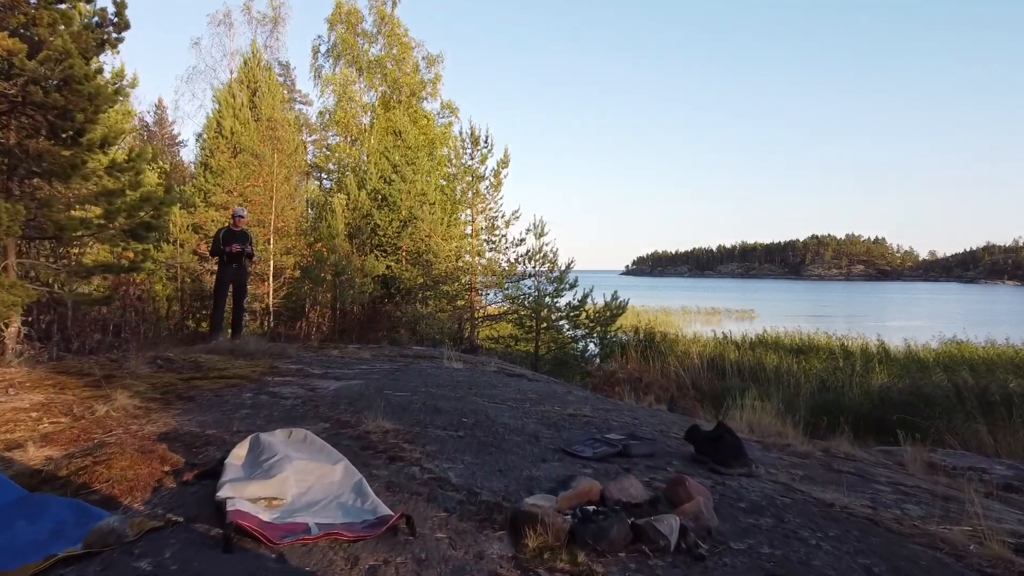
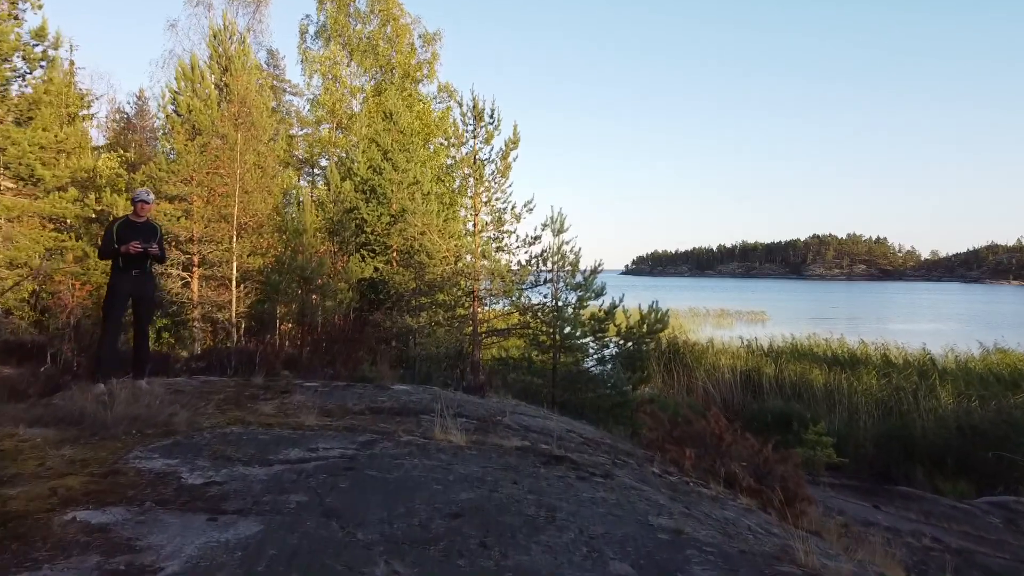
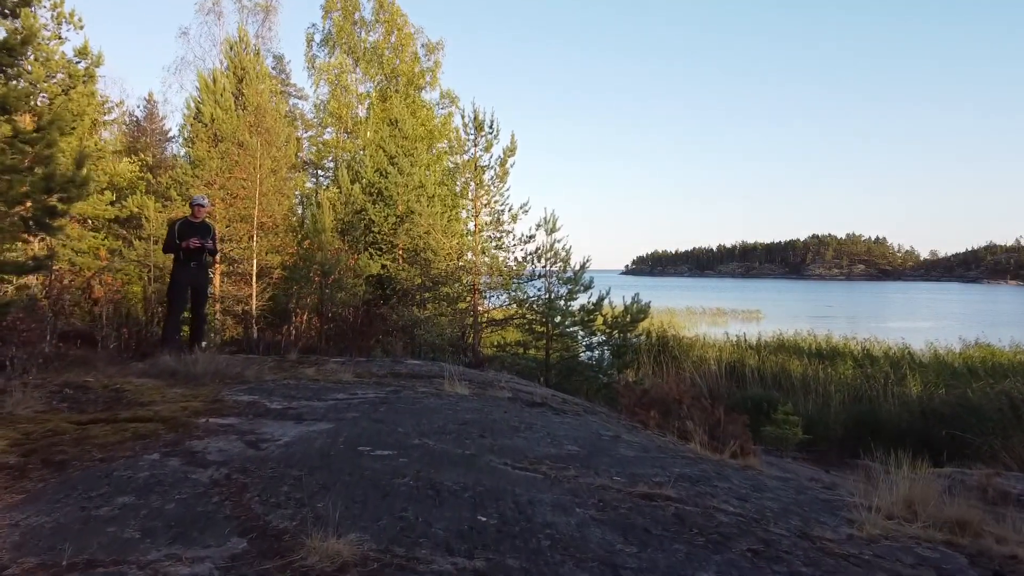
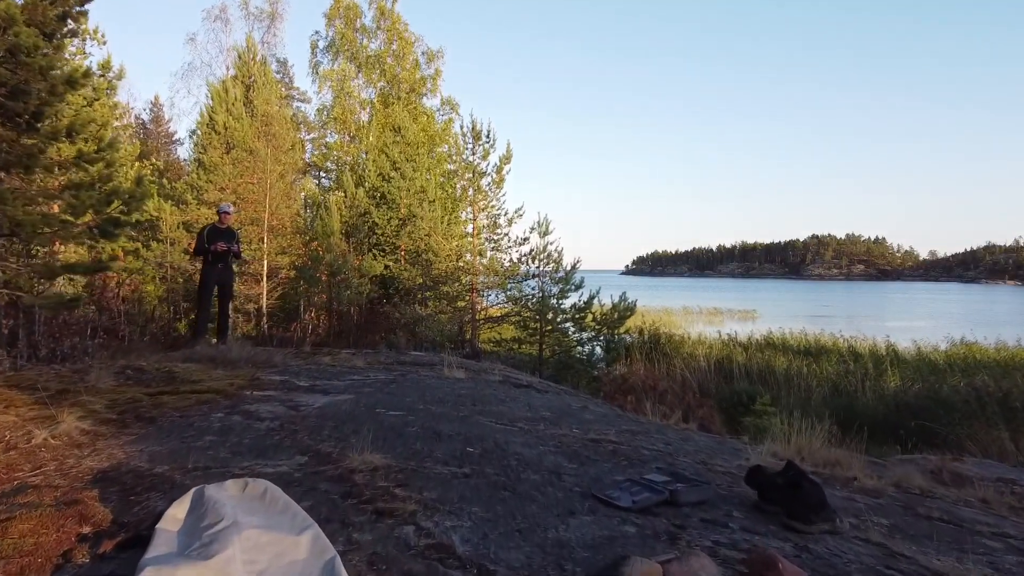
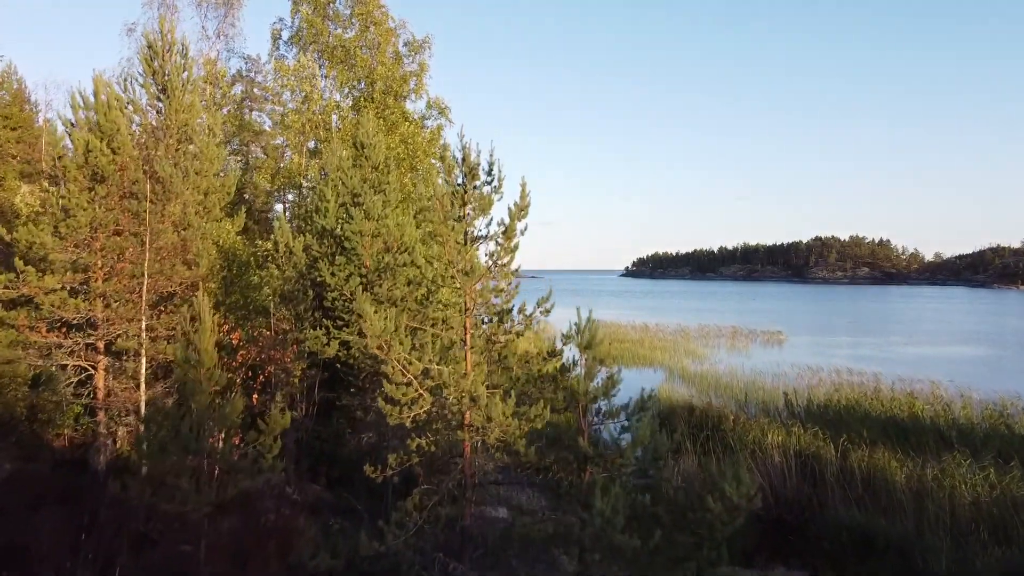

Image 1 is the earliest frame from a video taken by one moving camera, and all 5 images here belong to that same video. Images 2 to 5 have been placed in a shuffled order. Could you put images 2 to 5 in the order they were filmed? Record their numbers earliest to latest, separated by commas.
4, 3, 2, 5
